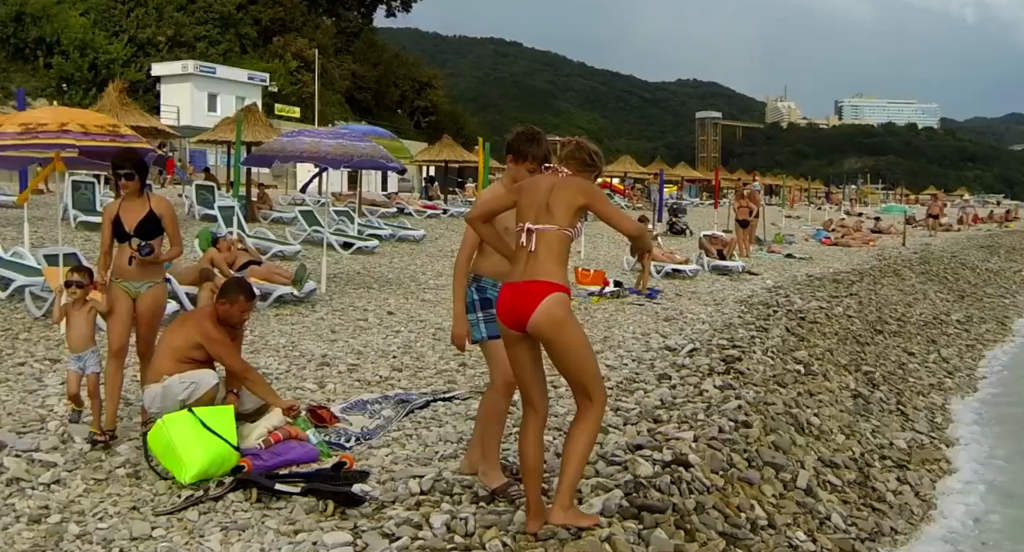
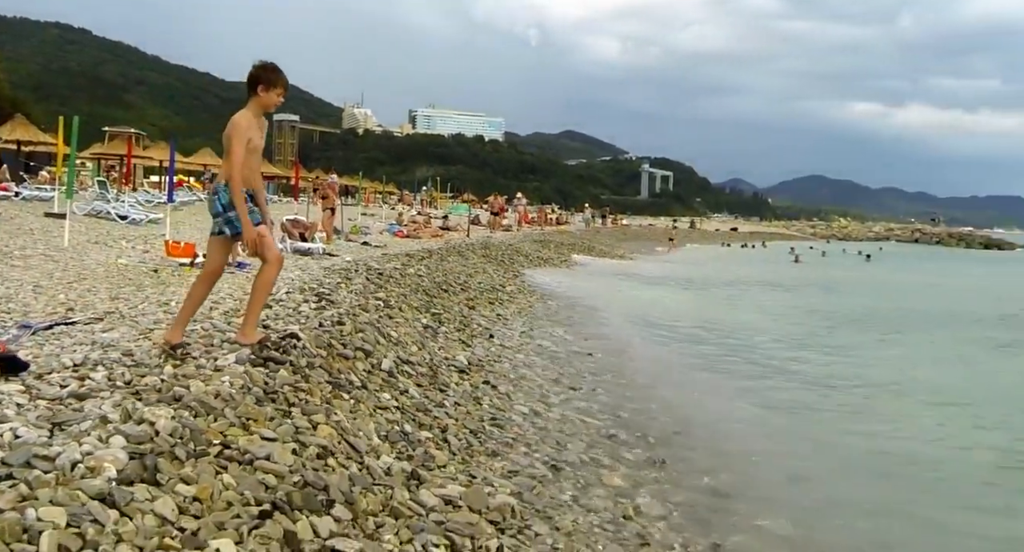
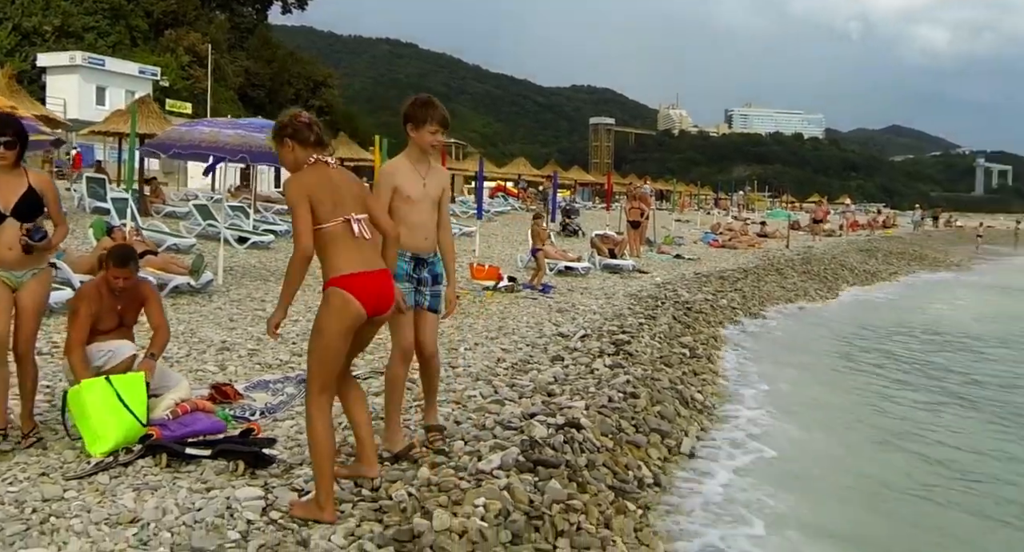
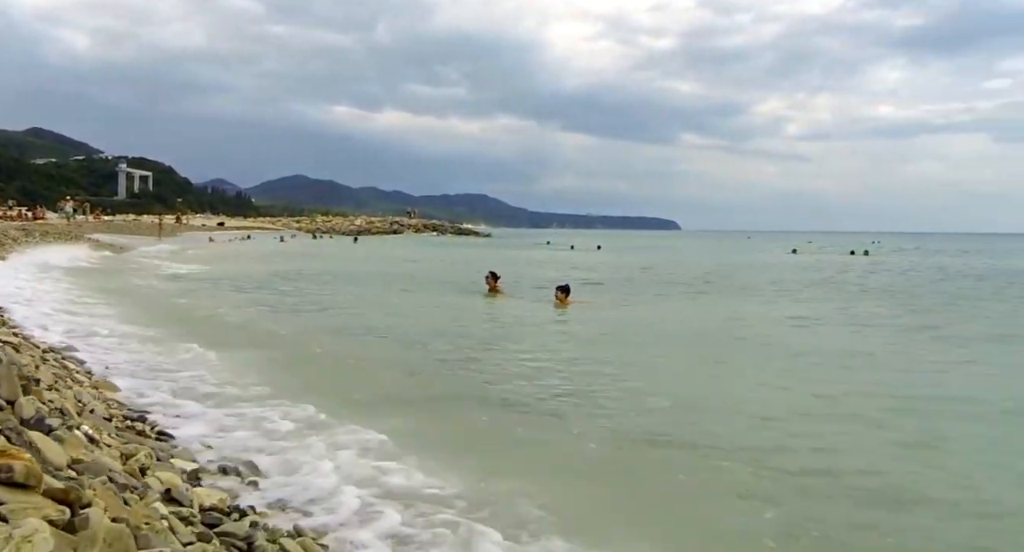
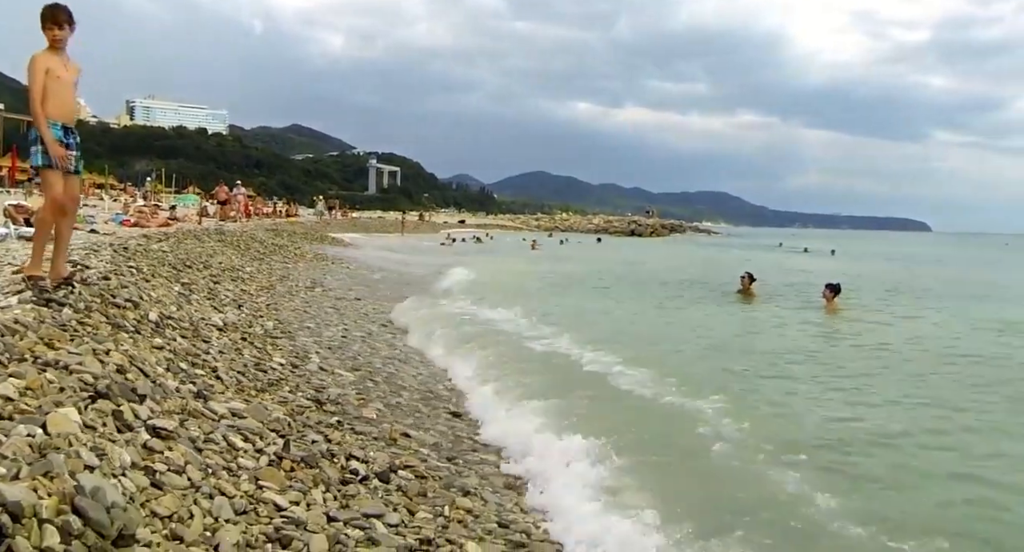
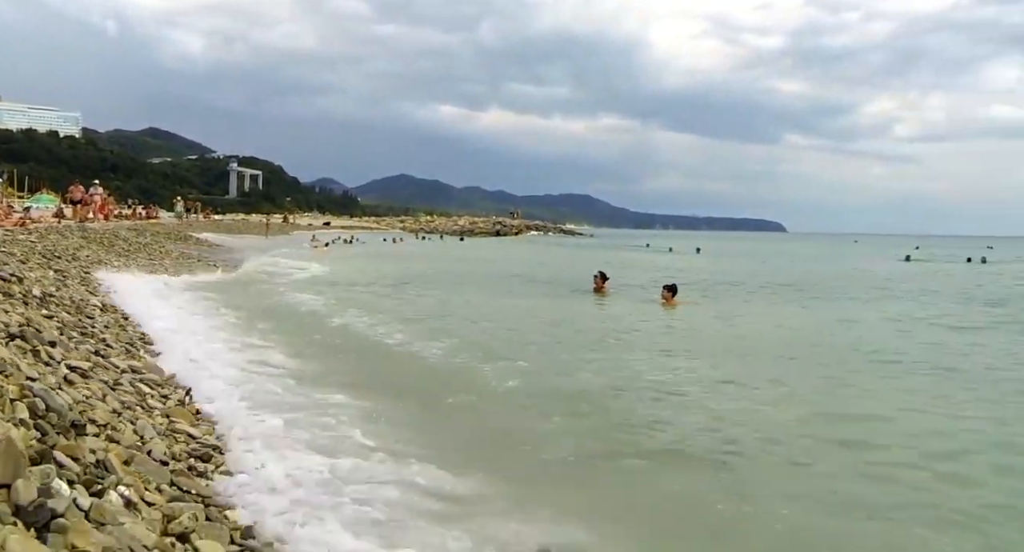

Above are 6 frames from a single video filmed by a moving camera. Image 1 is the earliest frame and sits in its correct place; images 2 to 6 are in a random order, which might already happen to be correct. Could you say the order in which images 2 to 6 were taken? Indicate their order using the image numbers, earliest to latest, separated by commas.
3, 2, 5, 6, 4
